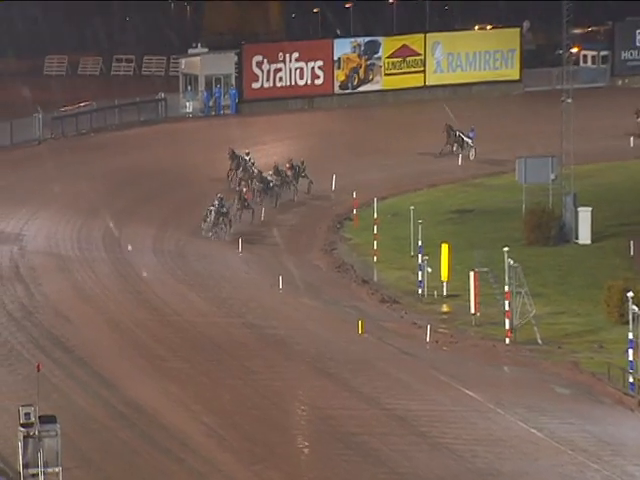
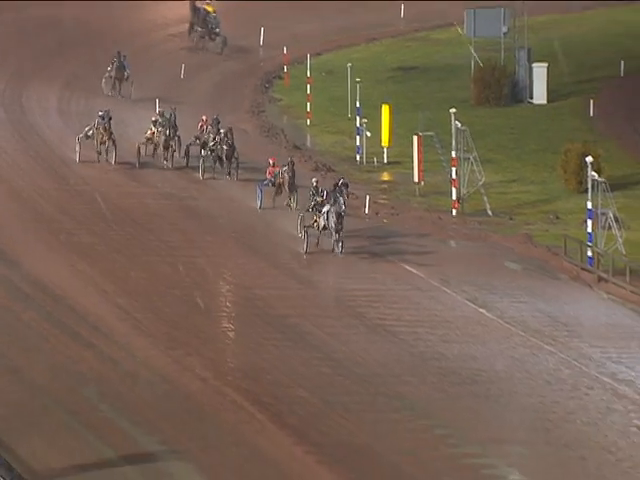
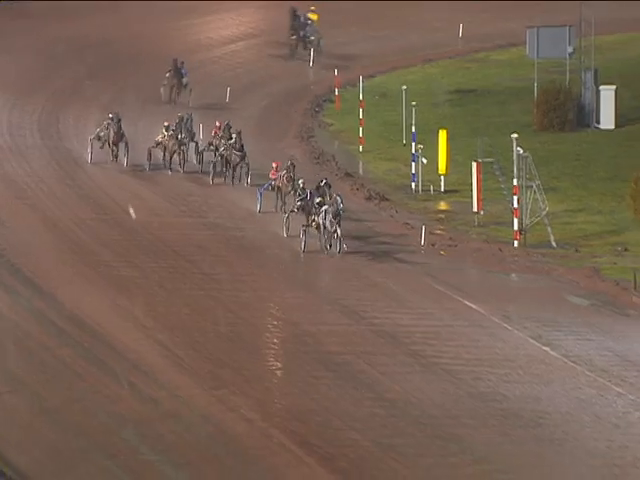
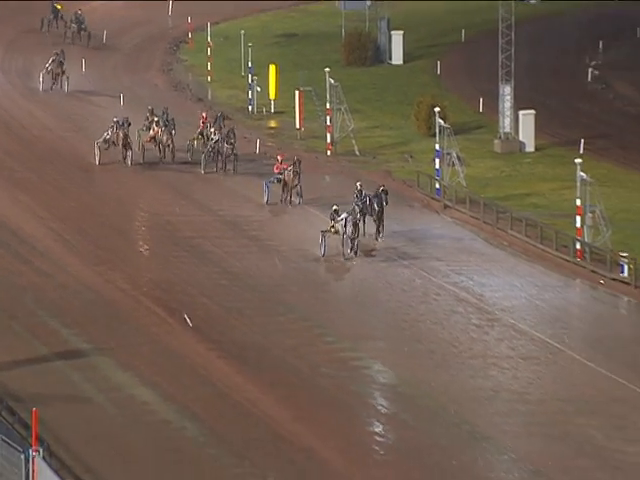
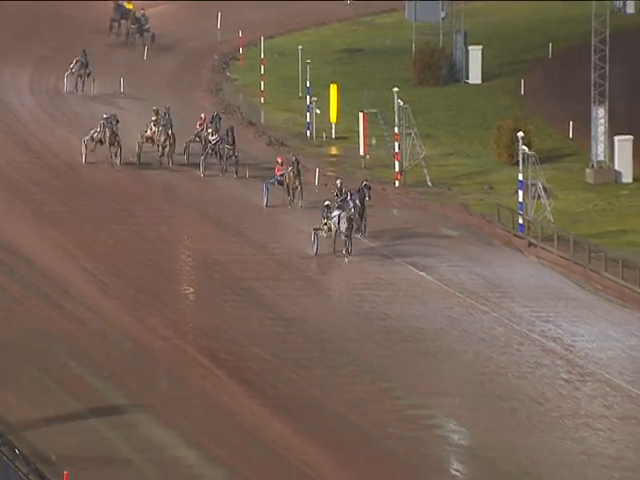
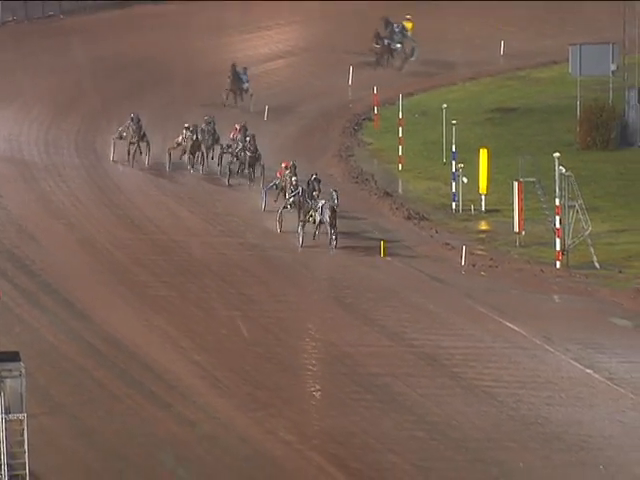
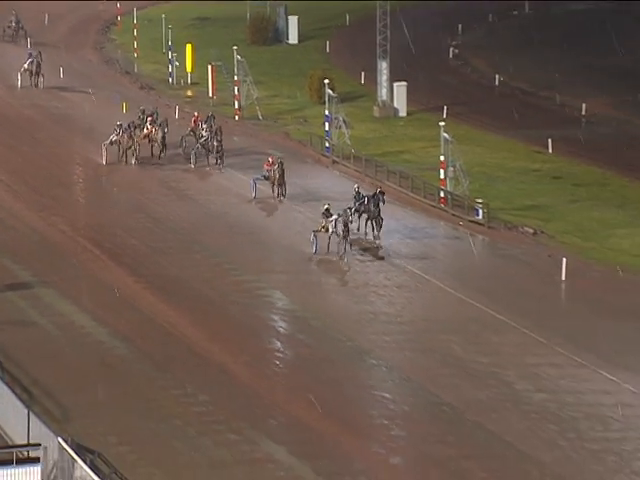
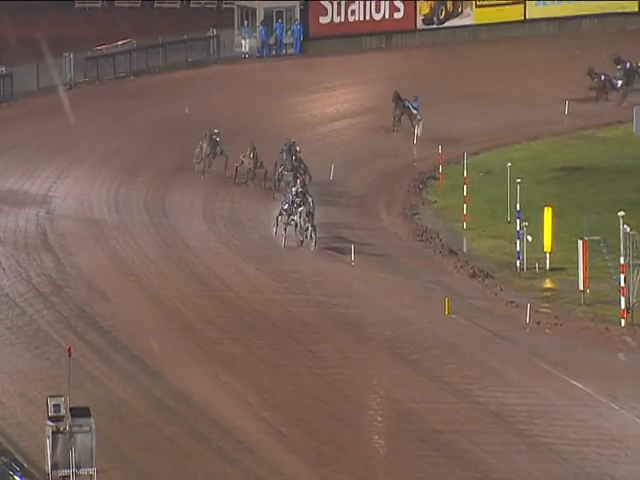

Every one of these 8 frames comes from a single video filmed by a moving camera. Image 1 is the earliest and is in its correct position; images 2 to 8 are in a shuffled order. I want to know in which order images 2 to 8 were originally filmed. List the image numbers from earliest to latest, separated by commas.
8, 6, 3, 2, 5, 4, 7
